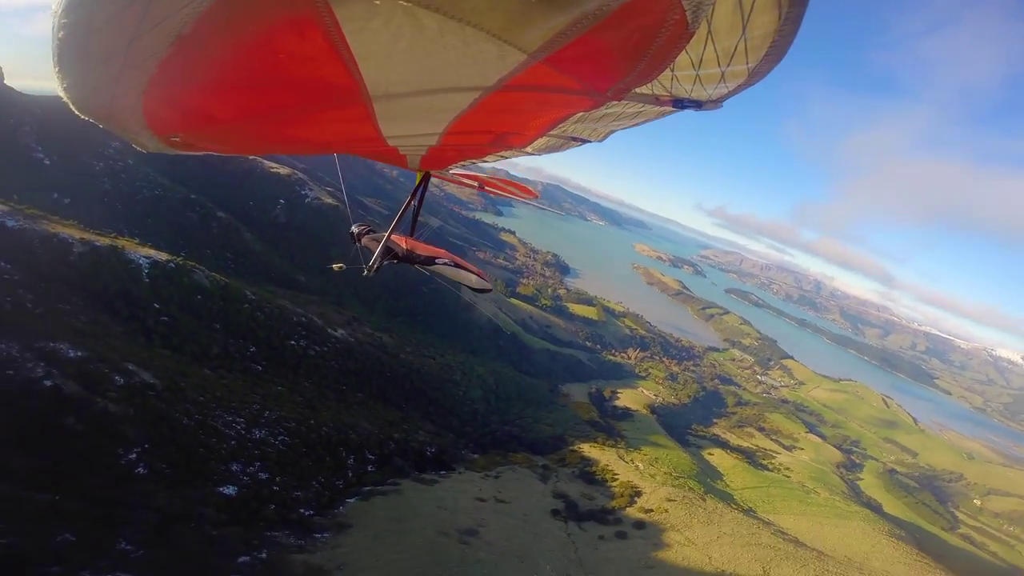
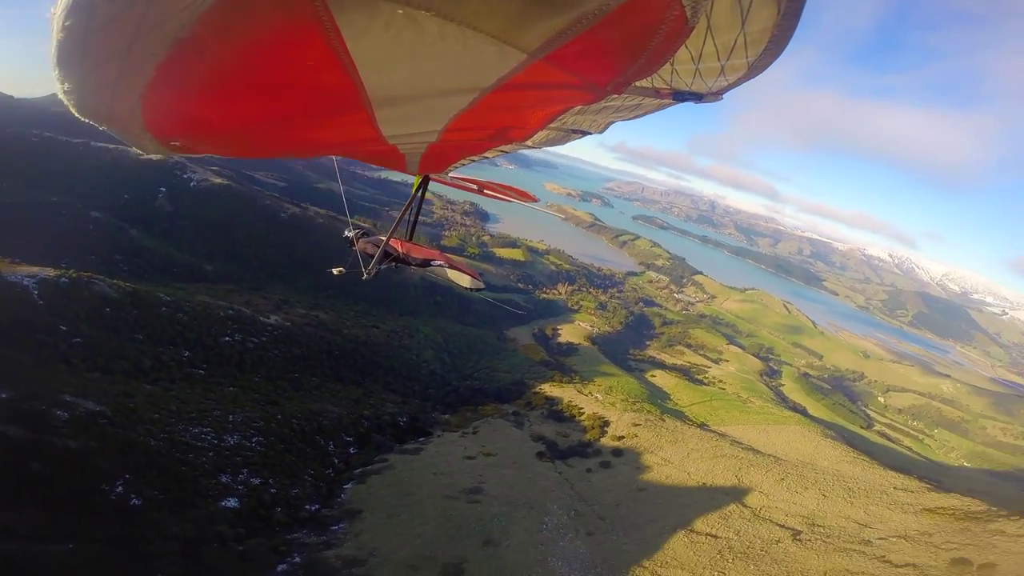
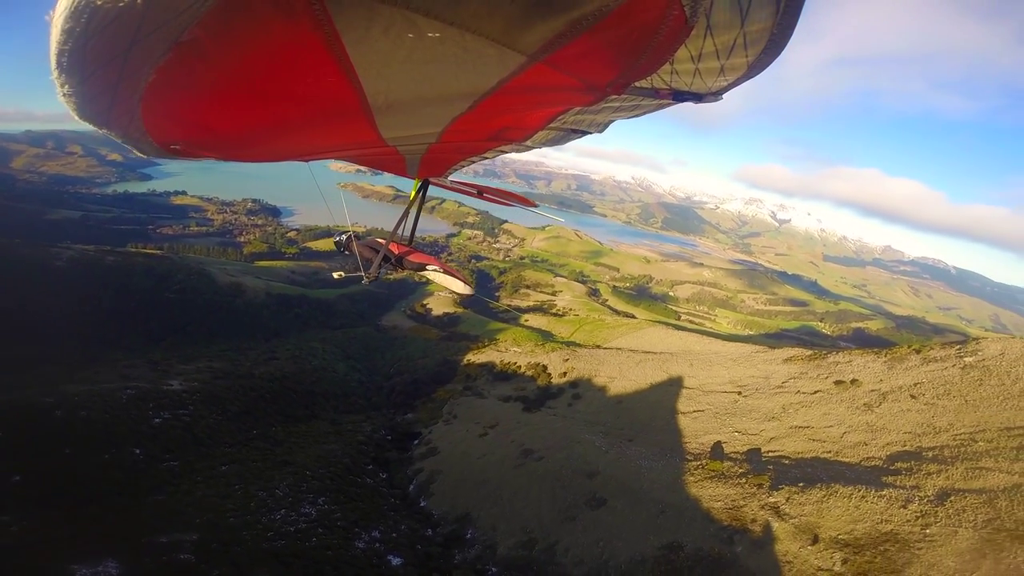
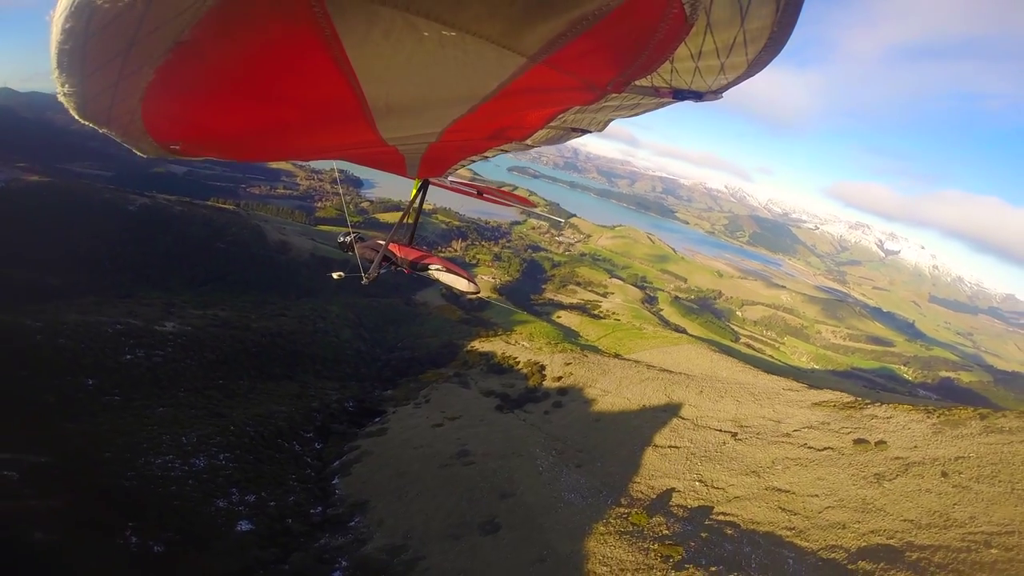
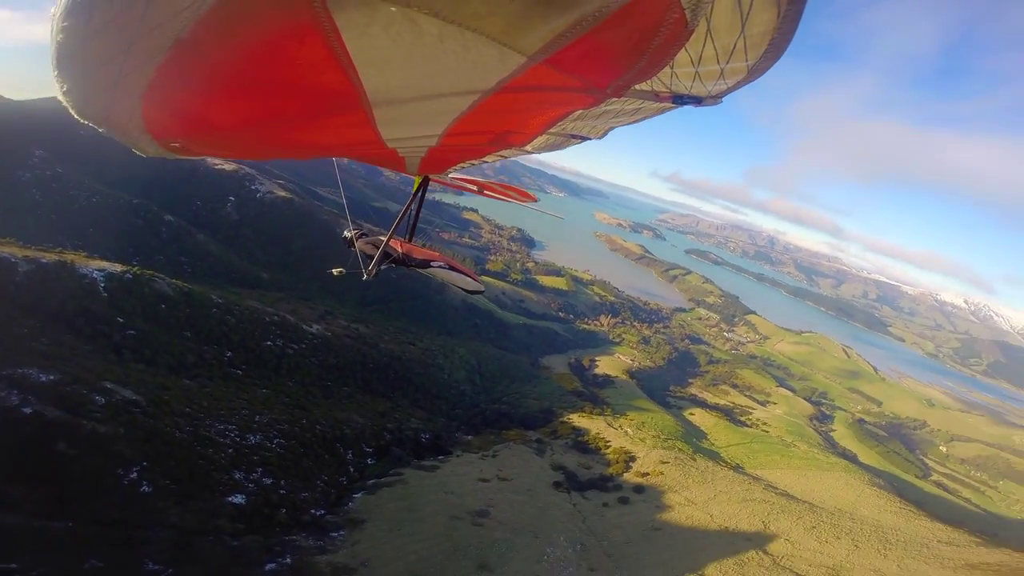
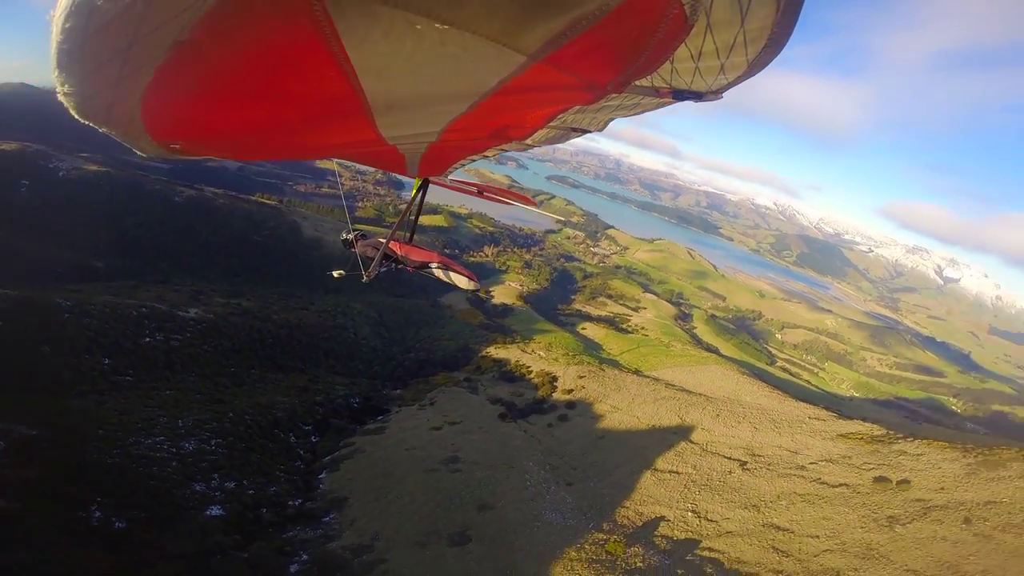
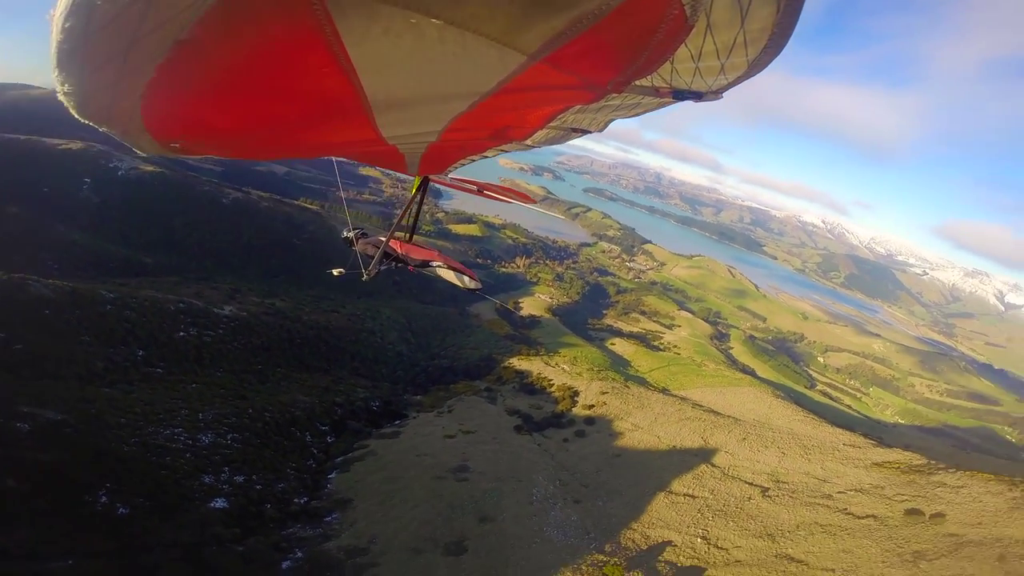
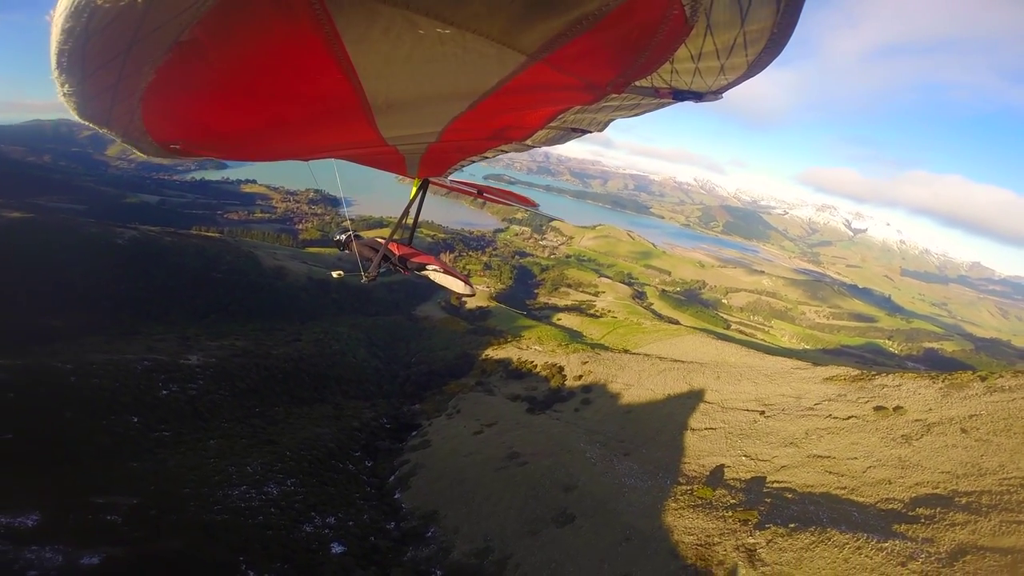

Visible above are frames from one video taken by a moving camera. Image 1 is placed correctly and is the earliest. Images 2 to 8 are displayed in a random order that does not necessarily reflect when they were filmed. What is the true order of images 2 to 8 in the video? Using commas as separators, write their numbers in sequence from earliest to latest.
5, 2, 7, 6, 4, 8, 3
